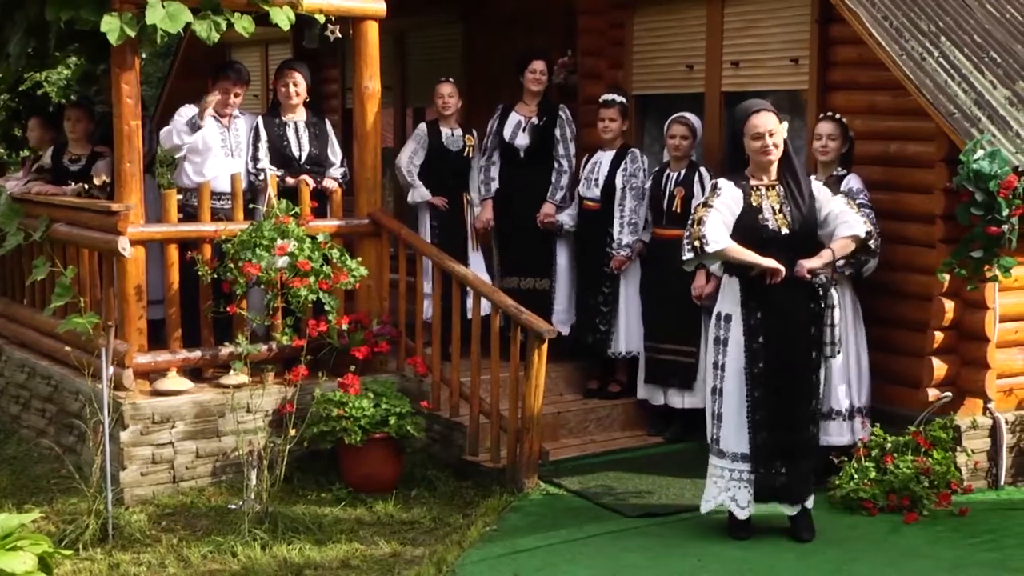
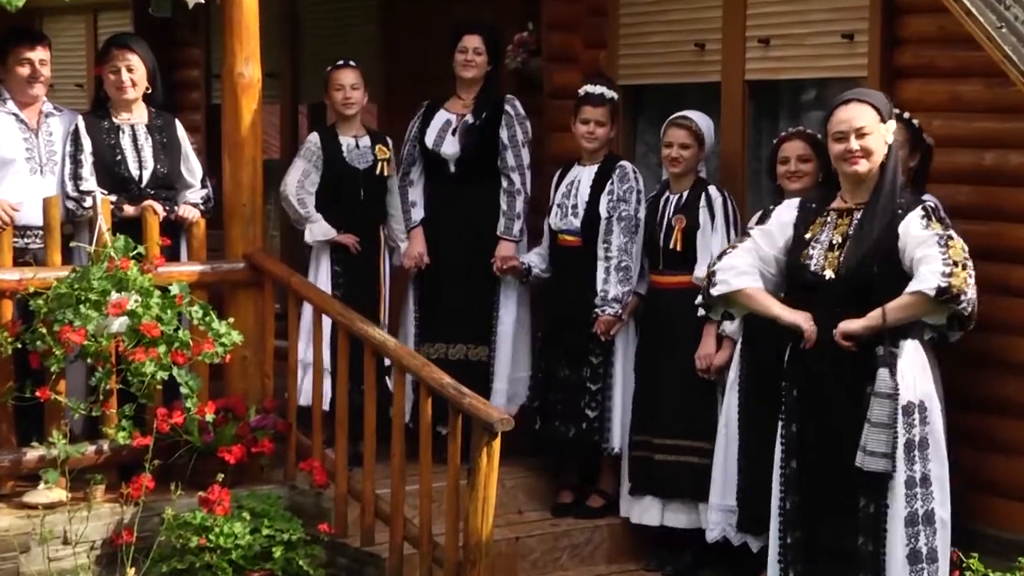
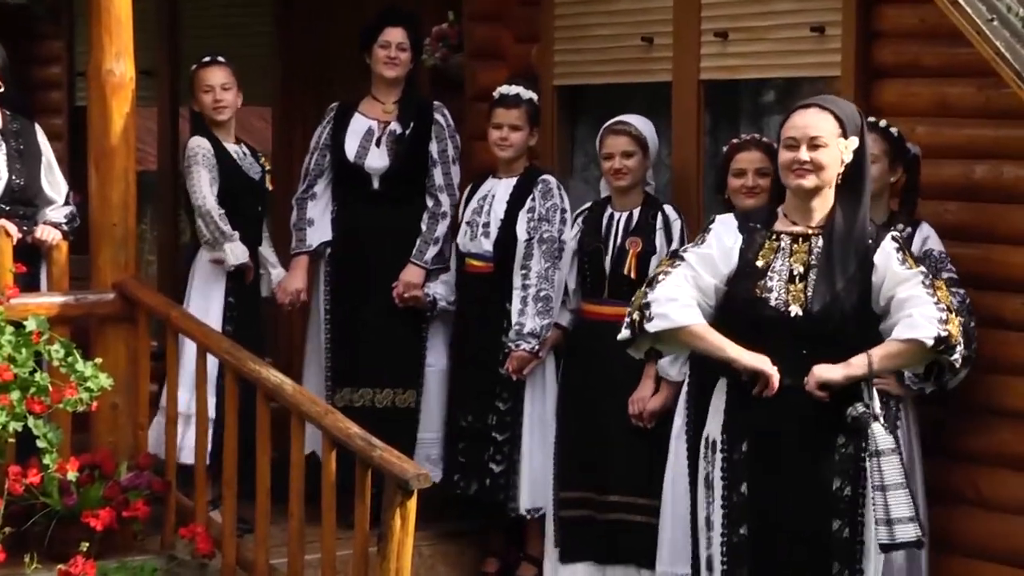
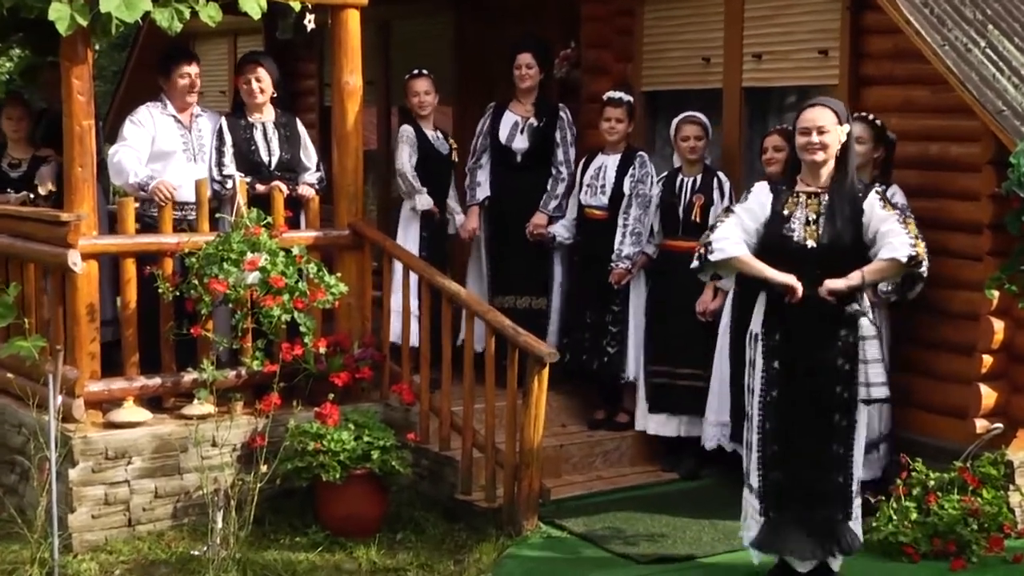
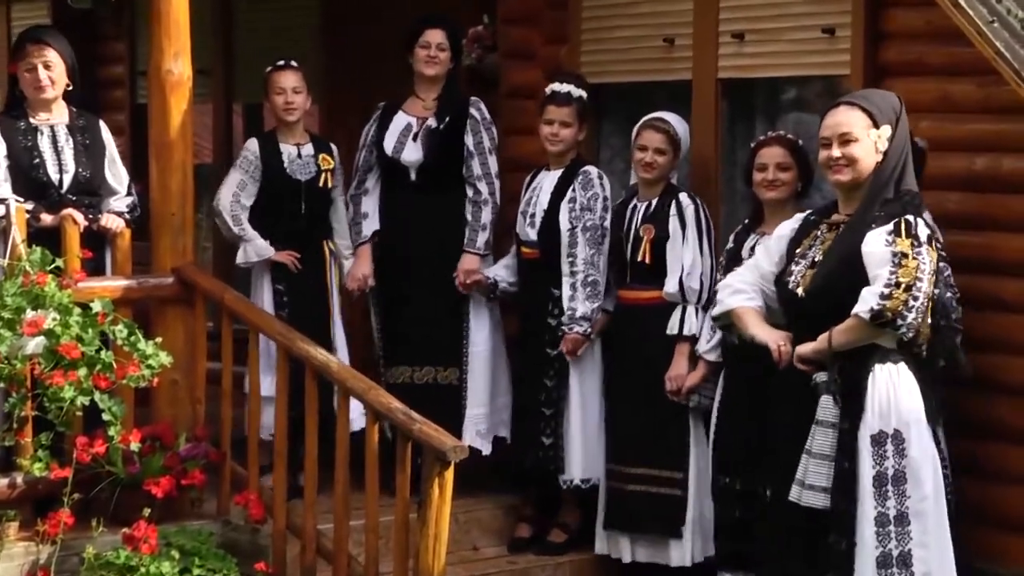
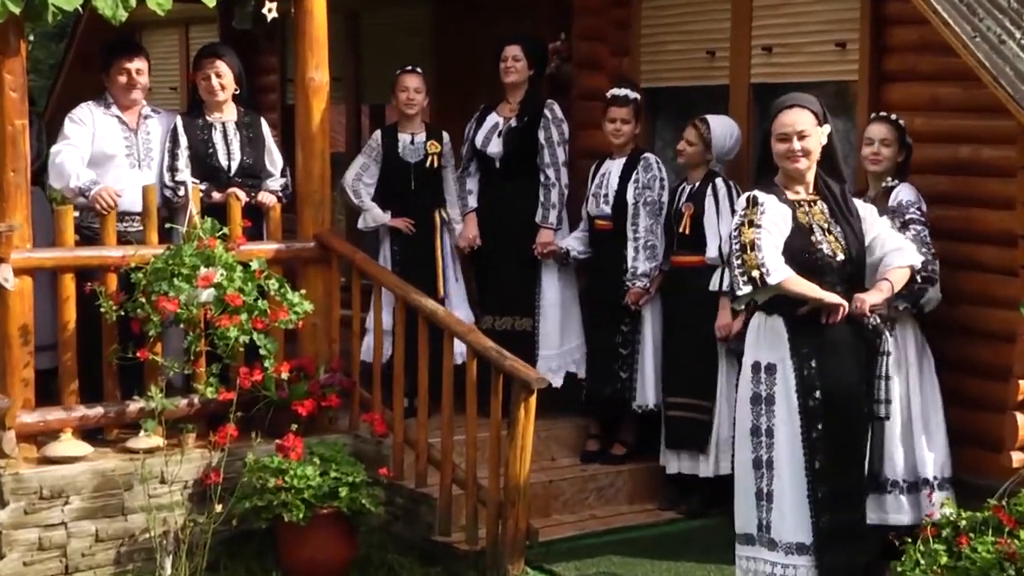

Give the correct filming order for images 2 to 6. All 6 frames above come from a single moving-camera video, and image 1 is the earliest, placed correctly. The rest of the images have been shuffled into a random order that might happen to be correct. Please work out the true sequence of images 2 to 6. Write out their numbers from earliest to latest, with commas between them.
4, 6, 2, 5, 3
